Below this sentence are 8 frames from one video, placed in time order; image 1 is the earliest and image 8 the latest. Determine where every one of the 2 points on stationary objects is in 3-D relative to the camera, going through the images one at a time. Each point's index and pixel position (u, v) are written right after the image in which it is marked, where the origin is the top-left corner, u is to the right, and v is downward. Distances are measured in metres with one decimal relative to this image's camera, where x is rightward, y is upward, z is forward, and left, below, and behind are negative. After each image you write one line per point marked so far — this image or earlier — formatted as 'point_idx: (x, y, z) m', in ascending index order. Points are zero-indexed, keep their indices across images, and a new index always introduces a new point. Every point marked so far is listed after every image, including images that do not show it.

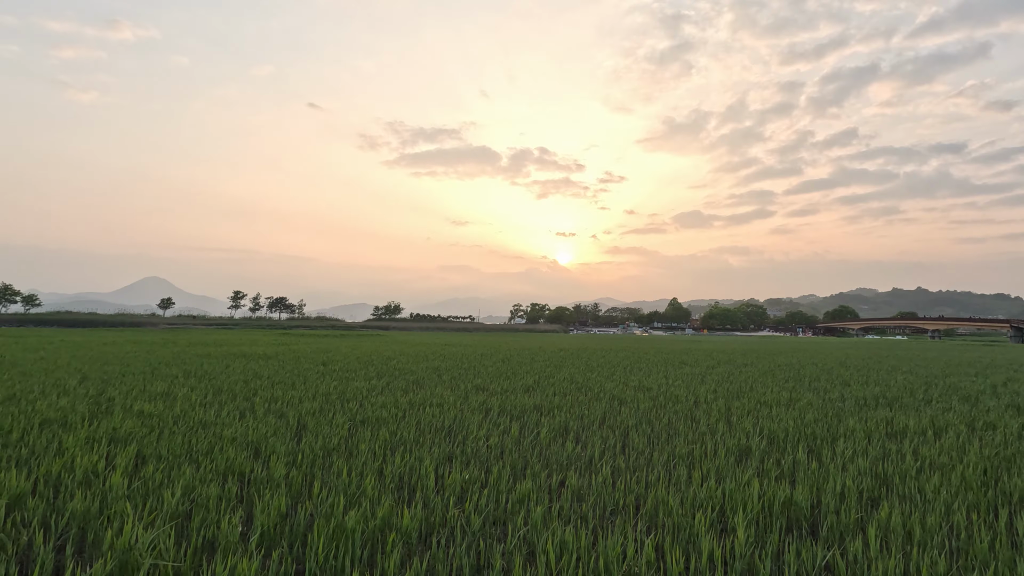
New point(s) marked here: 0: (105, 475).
0: (-2.4, -1.1, +2.5) m
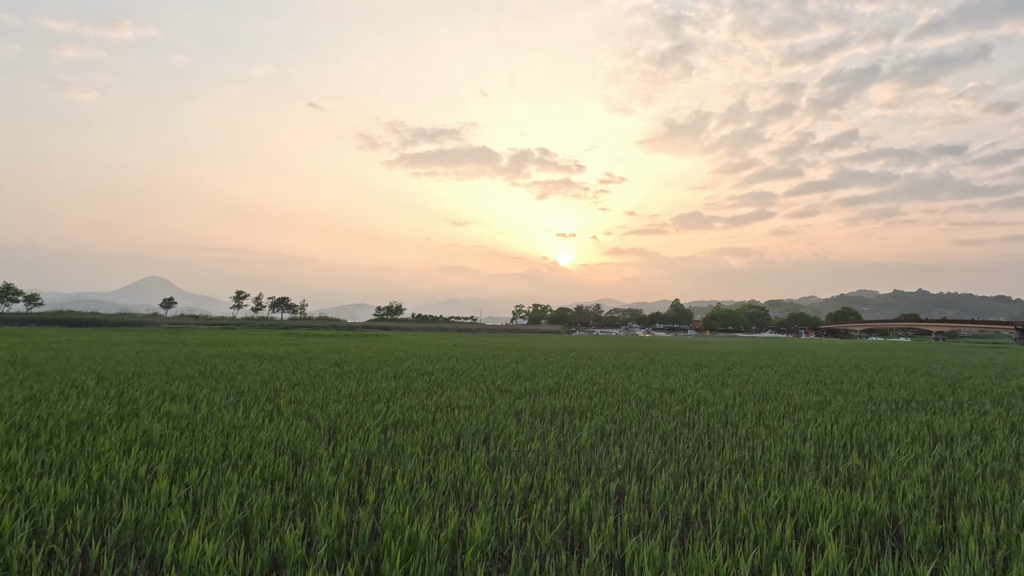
0: (-2.1, -1.1, +2.4) m
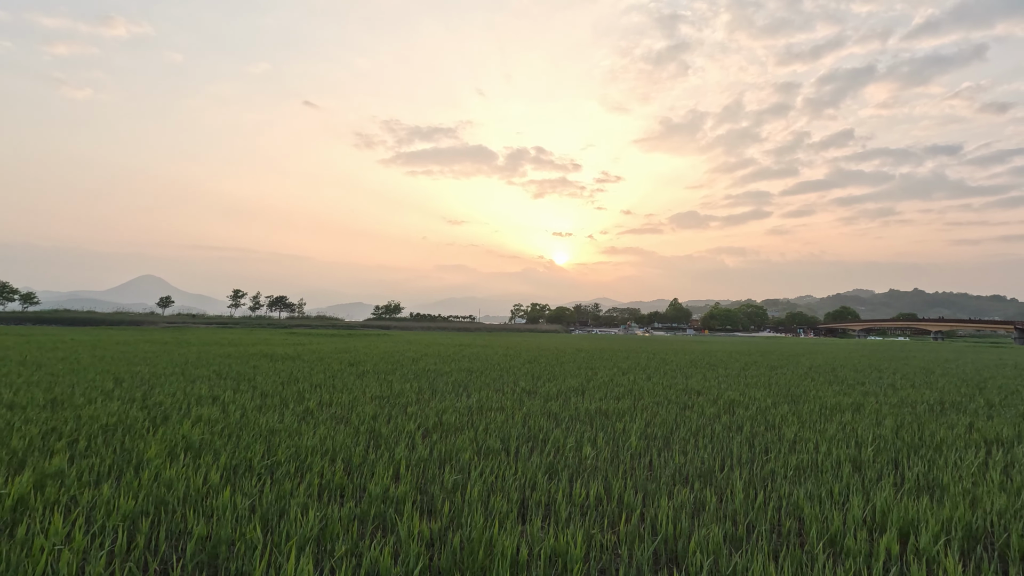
0: (-1.7, -1.1, +2.3) m
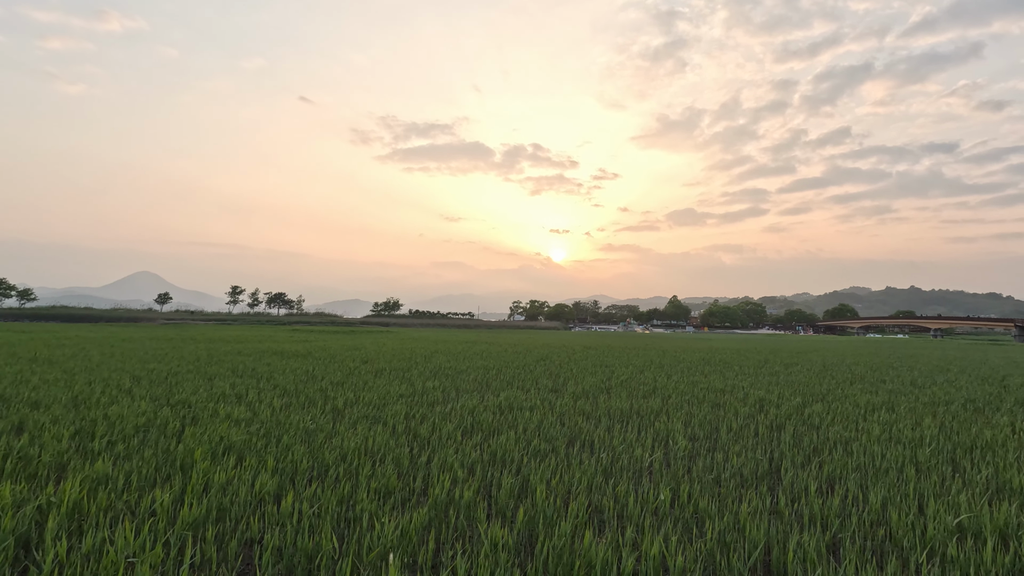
0: (-1.3, -1.1, +2.2) m
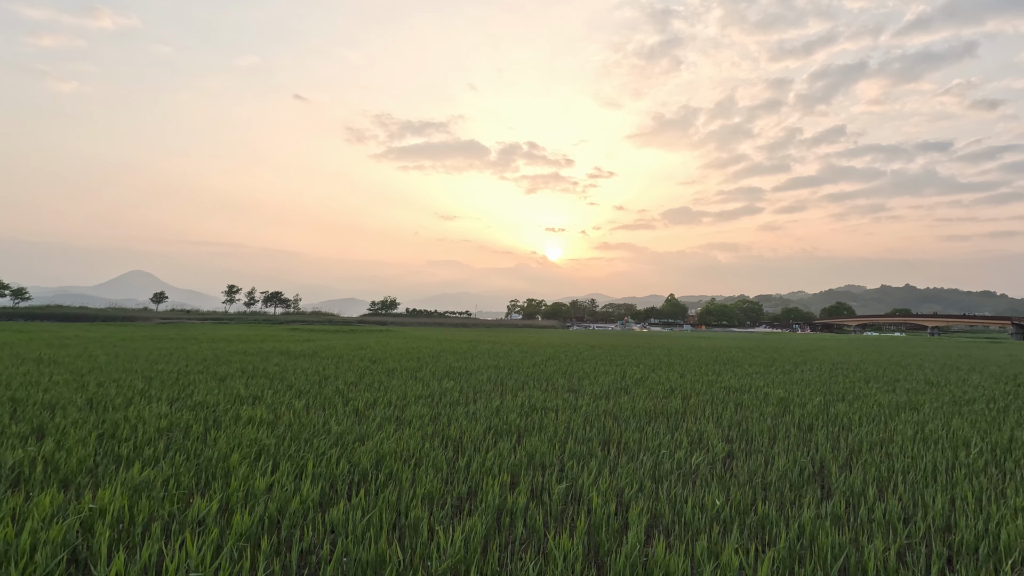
0: (-1.0, -1.1, +2.1) m
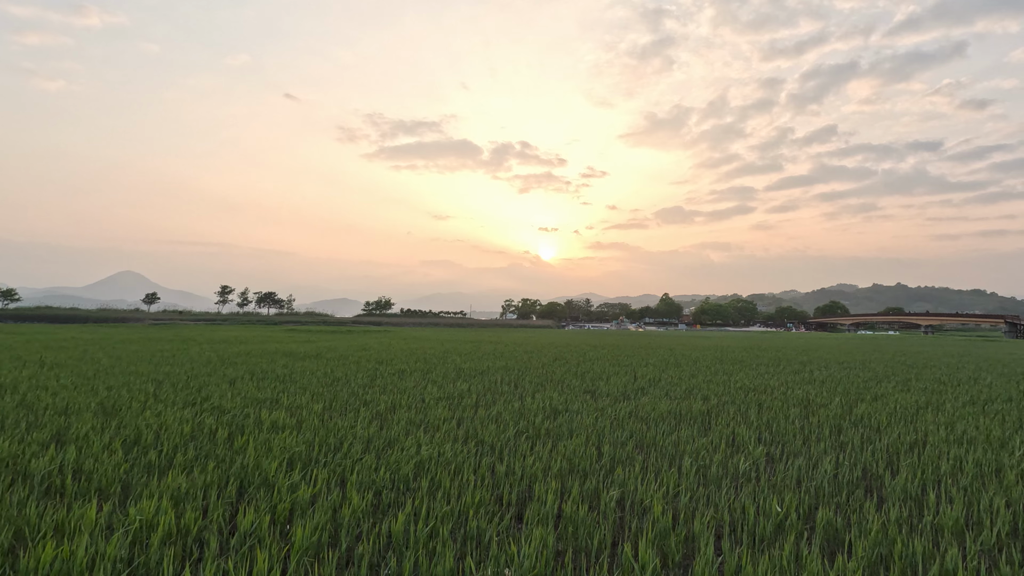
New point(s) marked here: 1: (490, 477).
0: (-0.7, -1.1, +2.0) m
1: (-0.1, -1.2, +2.6) m
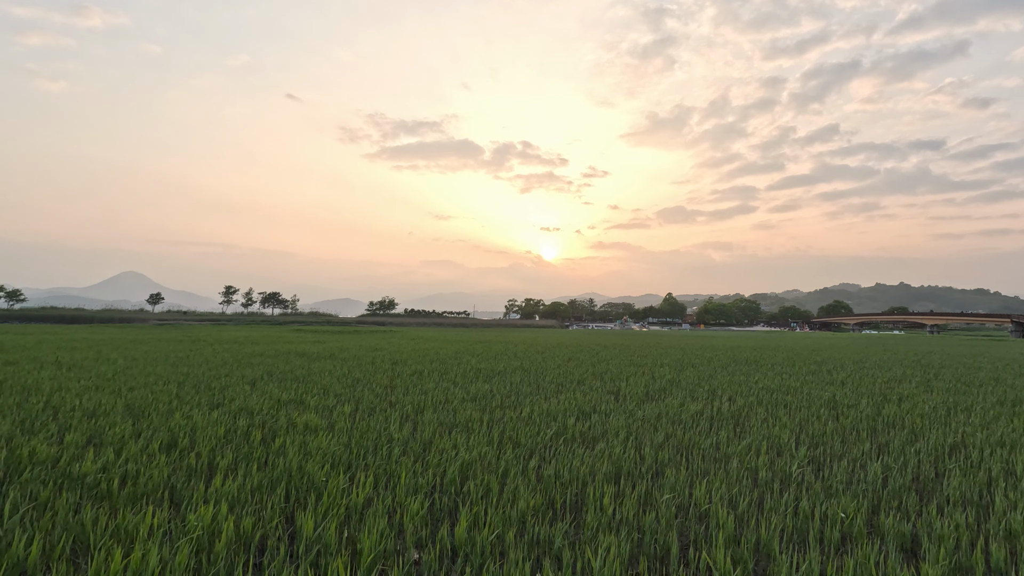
0: (-0.4, -1.1, +2.0) m
1: (+0.2, -1.2, +2.6) m
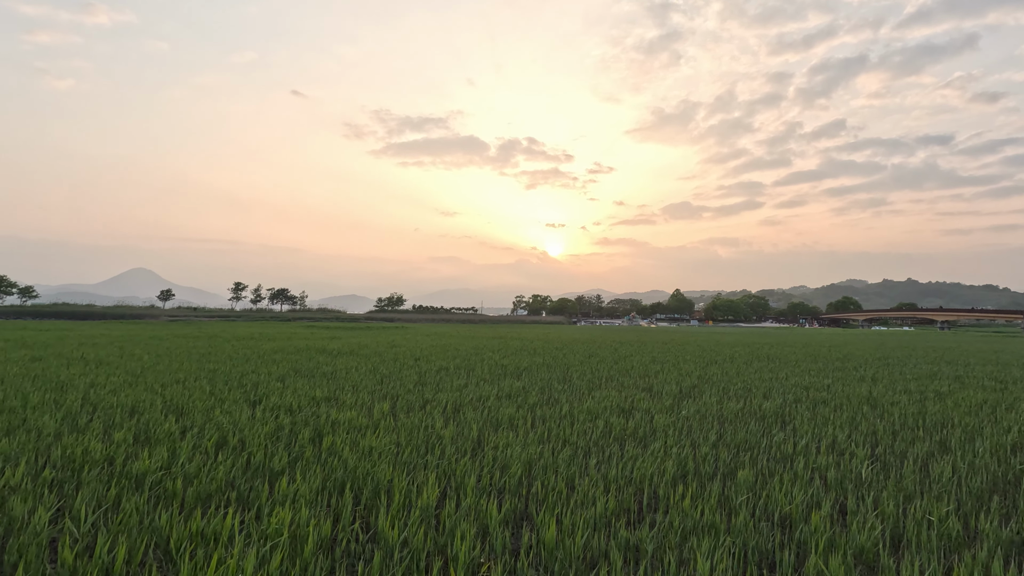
0: (0.0, -1.1, +1.9) m
1: (+0.6, -1.2, +2.5) m
